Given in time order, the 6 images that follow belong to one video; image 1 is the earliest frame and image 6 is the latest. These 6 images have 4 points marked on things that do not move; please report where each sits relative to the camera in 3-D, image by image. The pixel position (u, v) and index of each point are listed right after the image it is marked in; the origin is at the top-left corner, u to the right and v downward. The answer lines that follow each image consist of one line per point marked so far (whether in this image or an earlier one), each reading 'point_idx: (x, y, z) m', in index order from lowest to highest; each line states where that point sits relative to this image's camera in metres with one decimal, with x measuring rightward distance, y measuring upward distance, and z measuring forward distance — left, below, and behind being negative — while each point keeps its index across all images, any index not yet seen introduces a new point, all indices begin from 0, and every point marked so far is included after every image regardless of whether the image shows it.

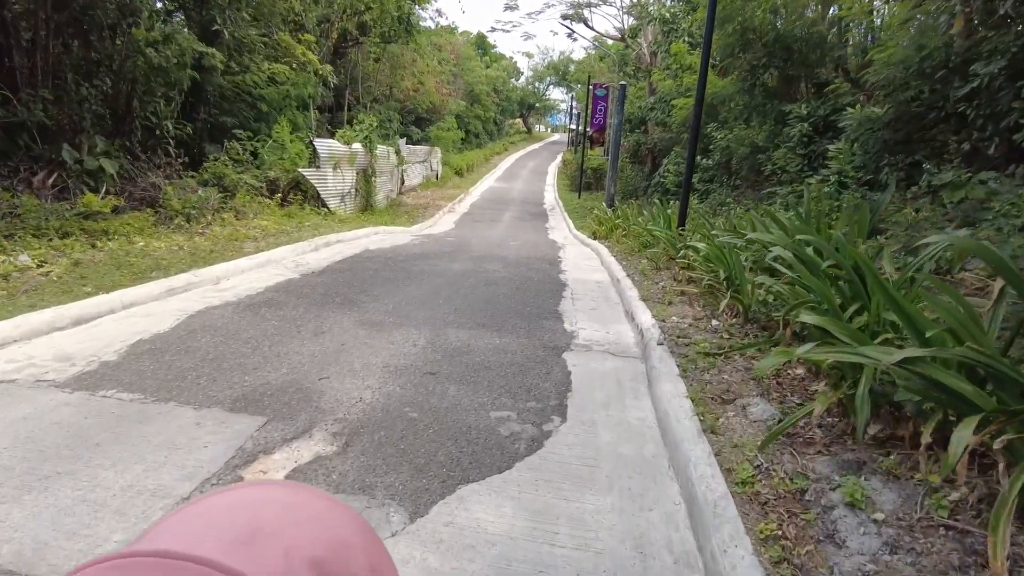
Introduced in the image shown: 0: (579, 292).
0: (+0.7, 0.0, +6.9) m
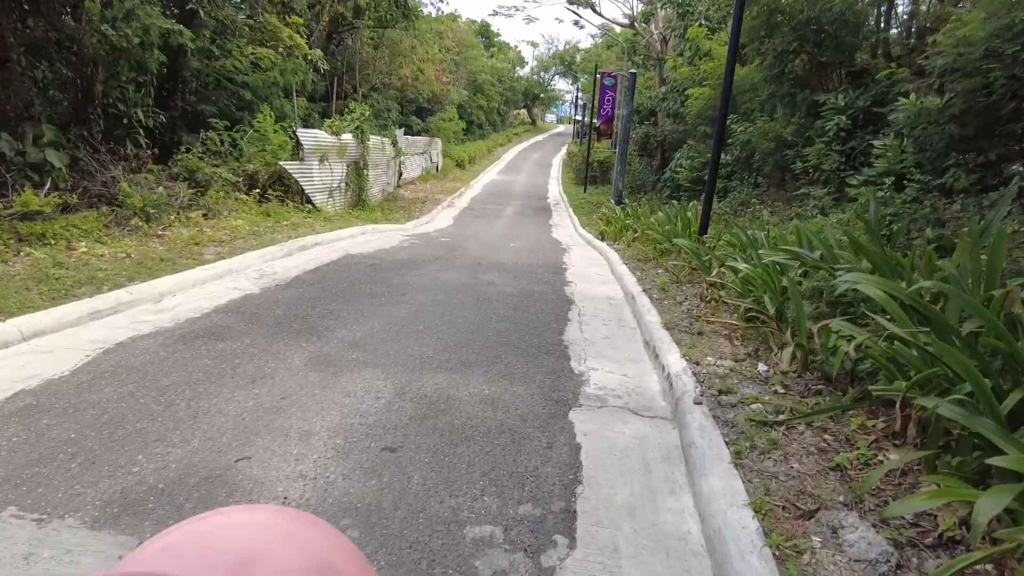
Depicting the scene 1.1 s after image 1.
0: (+0.7, -0.2, +5.9) m
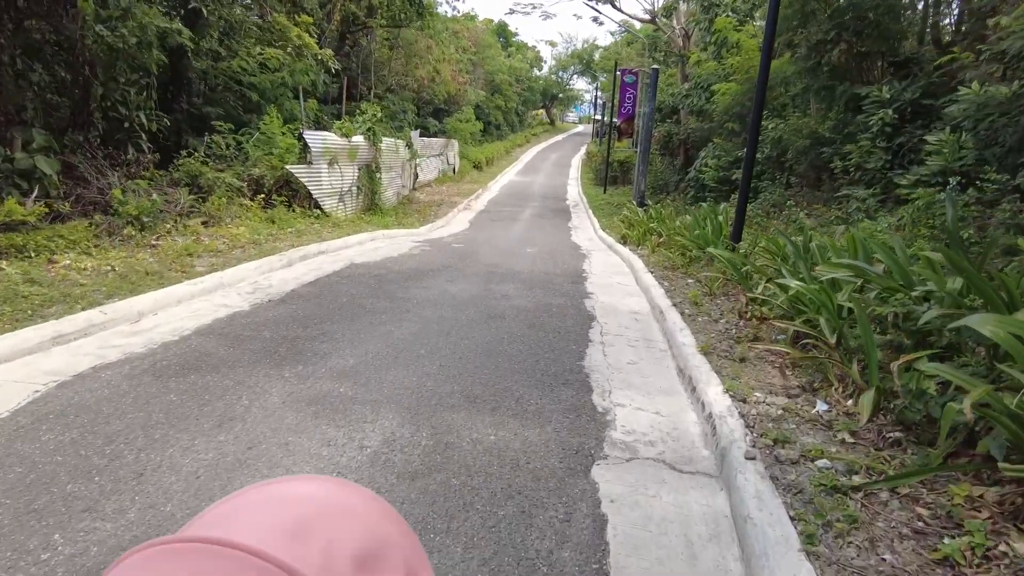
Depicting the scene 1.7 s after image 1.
0: (+0.8, -0.3, +5.3) m
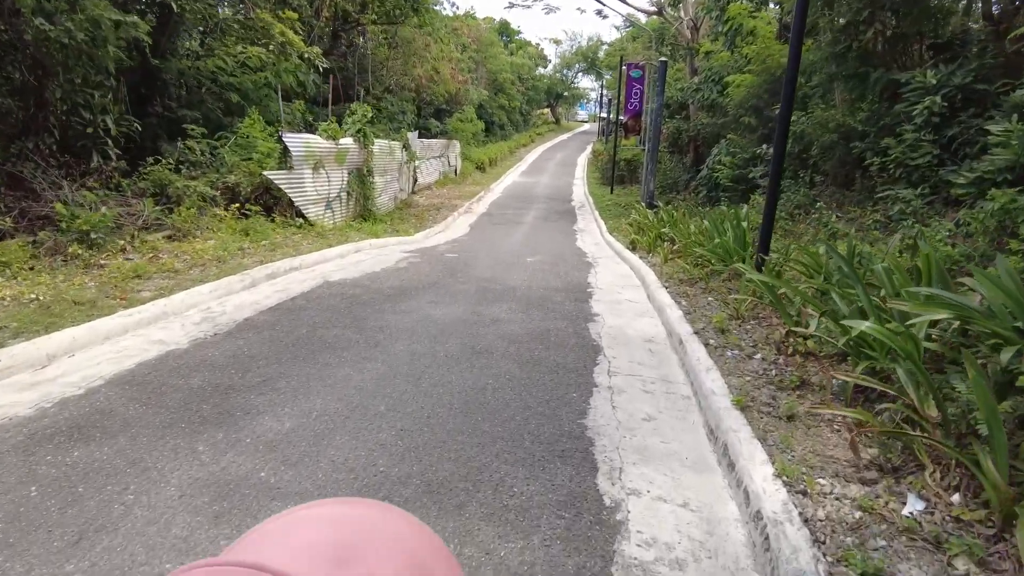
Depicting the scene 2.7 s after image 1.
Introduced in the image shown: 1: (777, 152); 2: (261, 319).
0: (+0.7, -0.5, +4.4) m
1: (+2.3, +1.2, +5.8) m
2: (-2.0, -0.2, +5.3) m
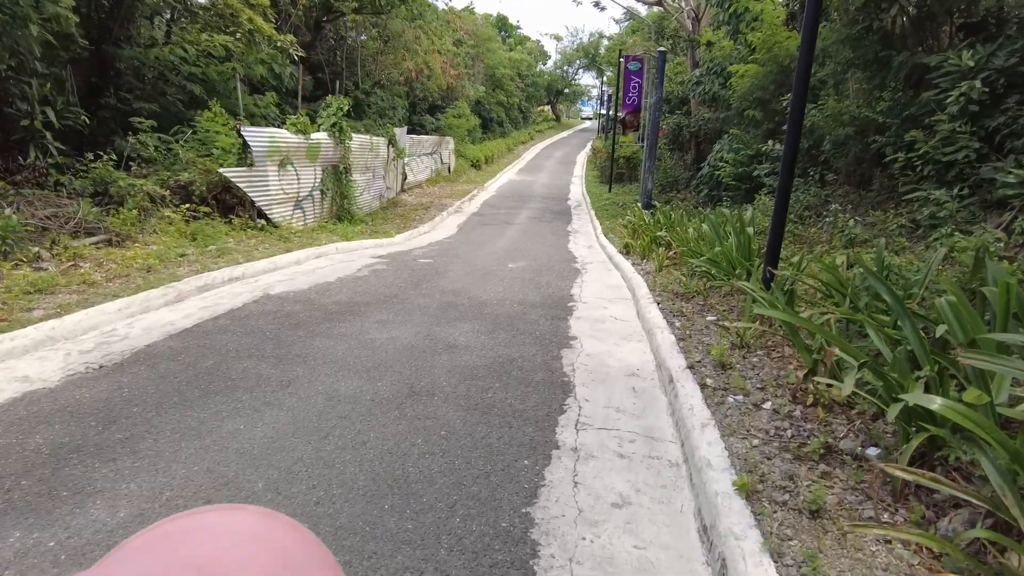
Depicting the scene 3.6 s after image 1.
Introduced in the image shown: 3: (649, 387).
0: (+0.4, -0.7, +3.5) m
1: (+2.0, +1.0, +4.9) m
2: (-2.3, -0.4, +4.4) m
3: (+0.8, -0.6, +3.9) m
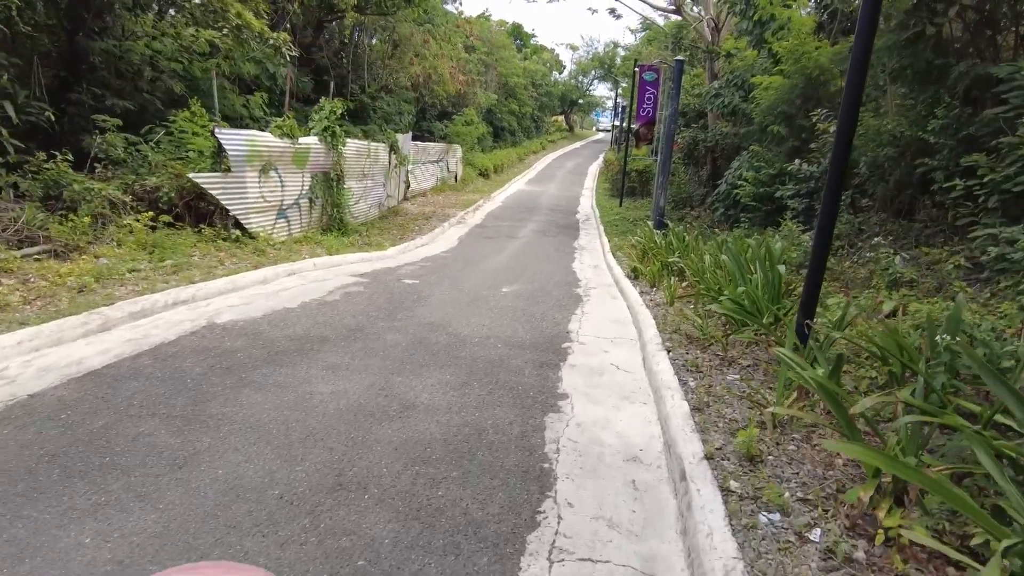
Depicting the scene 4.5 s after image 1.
0: (+0.2, -0.9, +2.5) m
1: (+1.9, +0.7, +4.0) m
2: (-2.4, -0.6, +3.5) m
3: (+0.6, -0.9, +3.0) m
